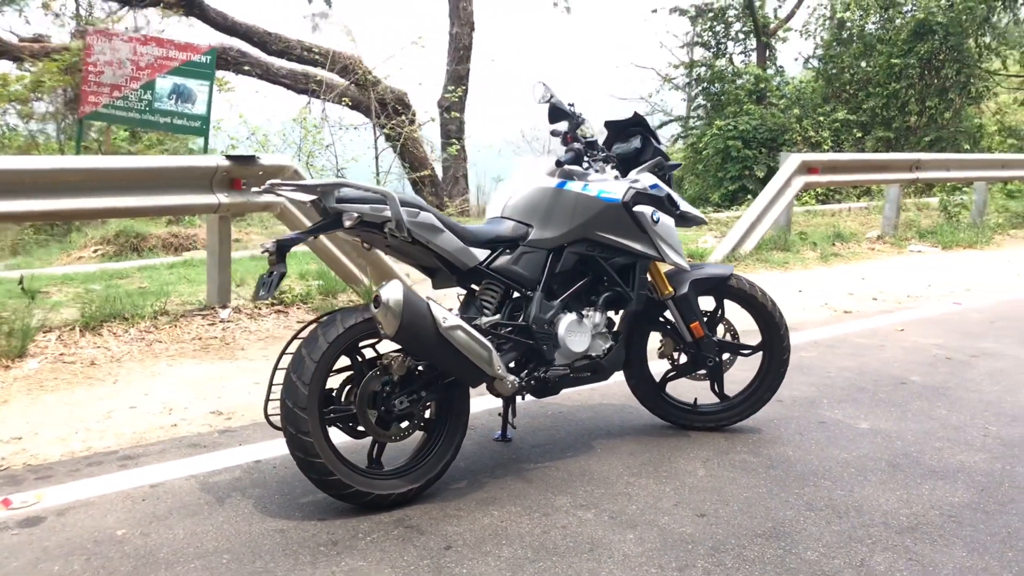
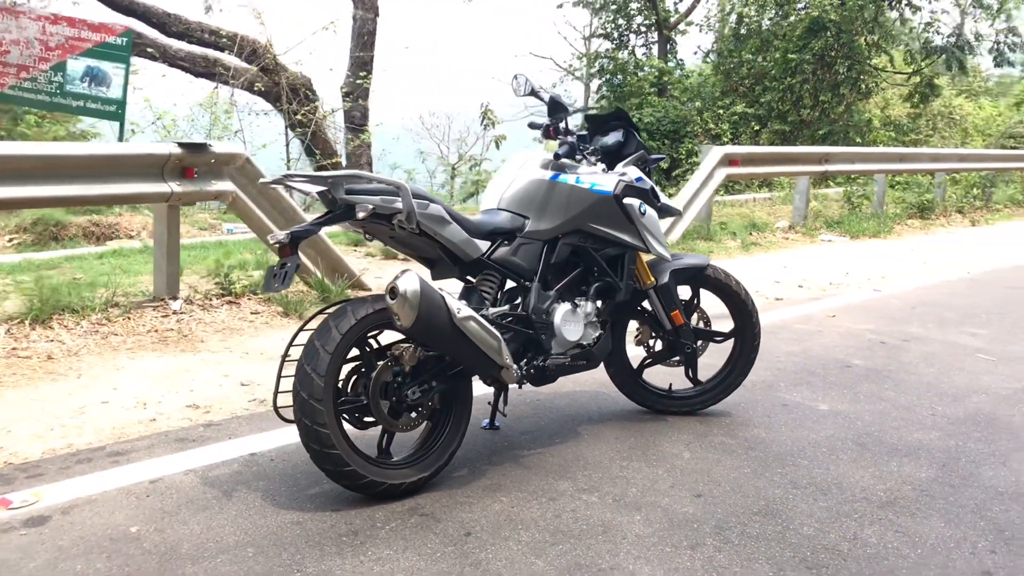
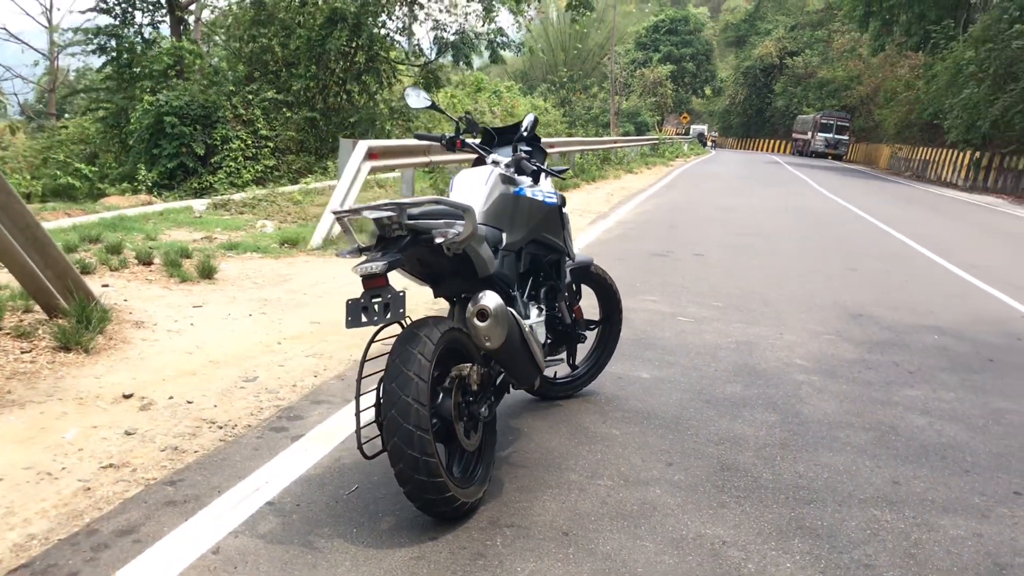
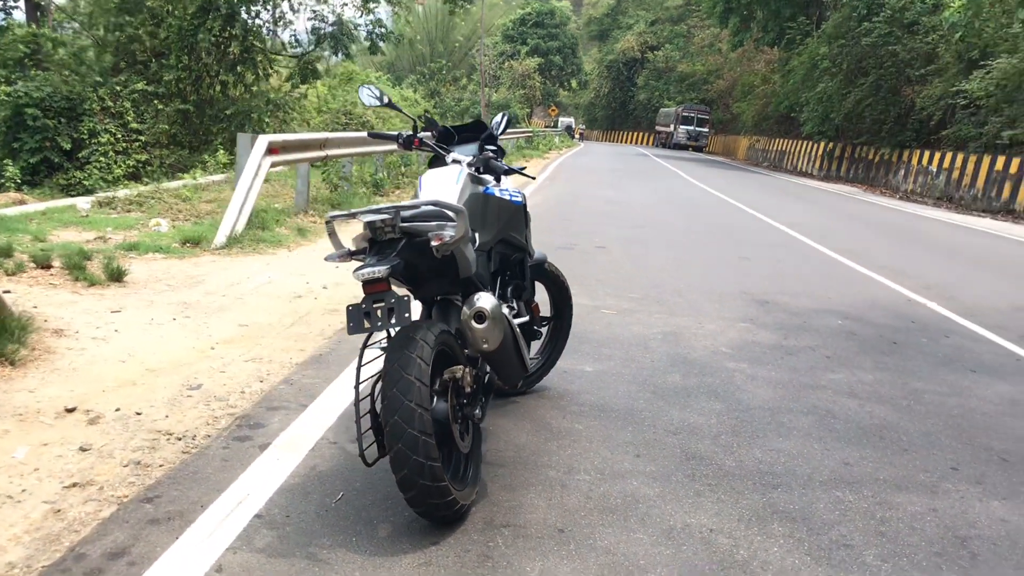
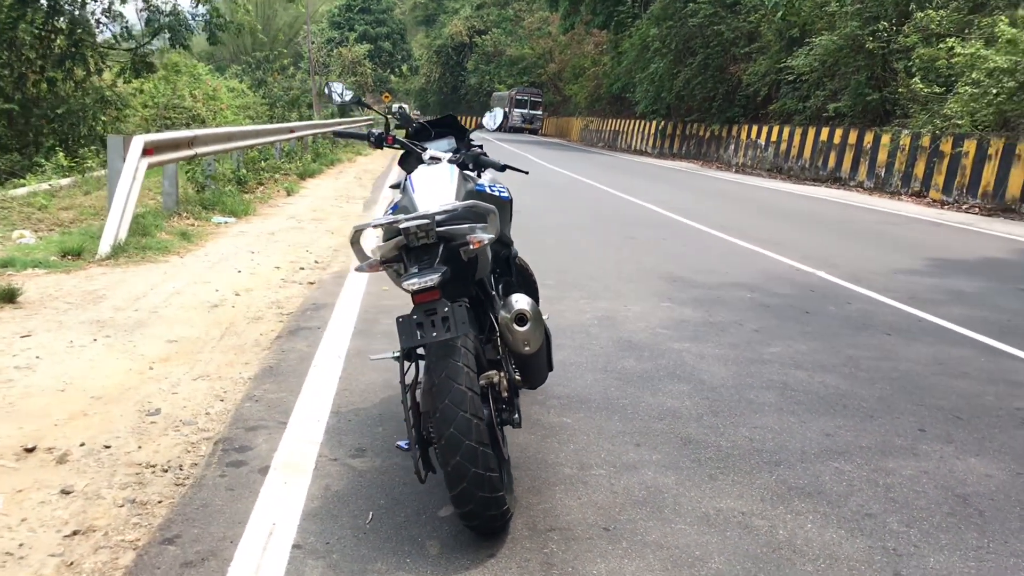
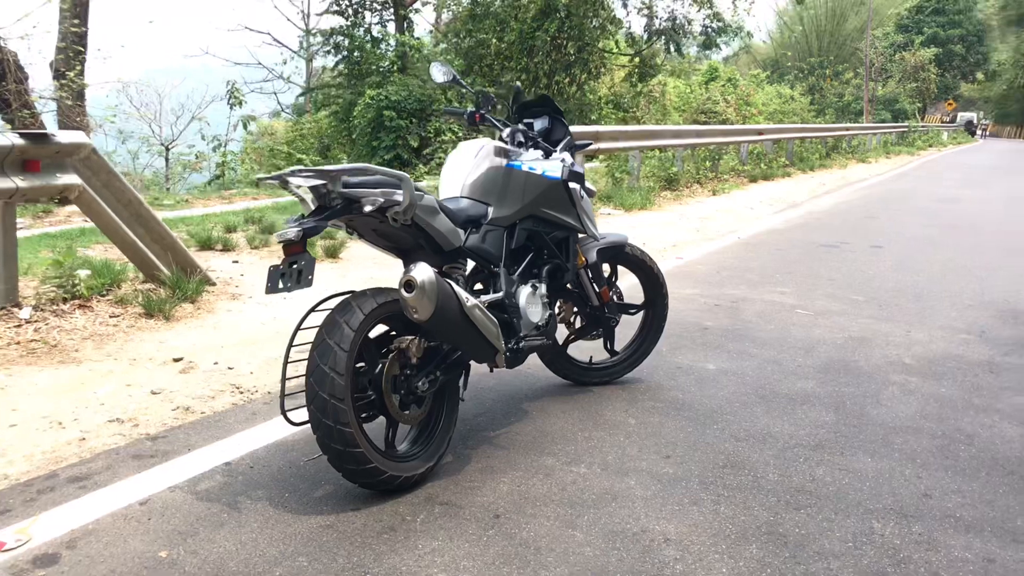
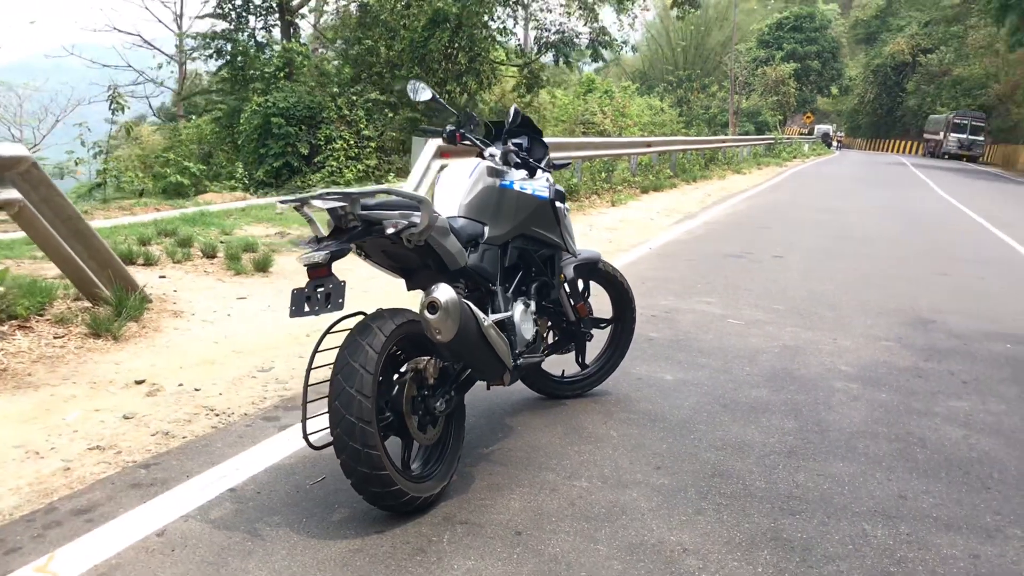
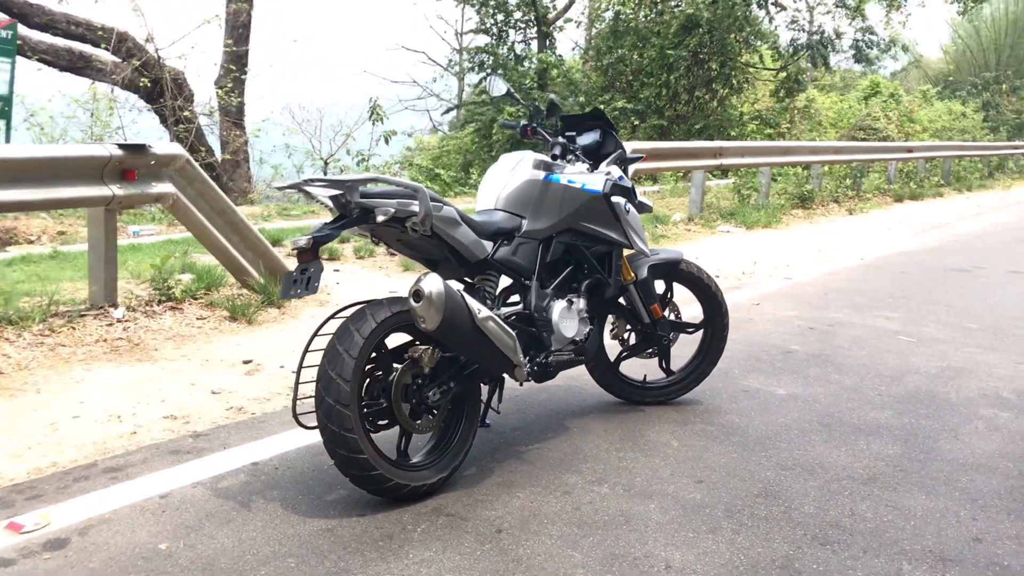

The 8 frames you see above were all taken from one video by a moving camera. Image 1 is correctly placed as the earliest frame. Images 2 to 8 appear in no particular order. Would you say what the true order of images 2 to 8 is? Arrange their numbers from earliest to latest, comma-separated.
2, 8, 6, 7, 3, 4, 5
